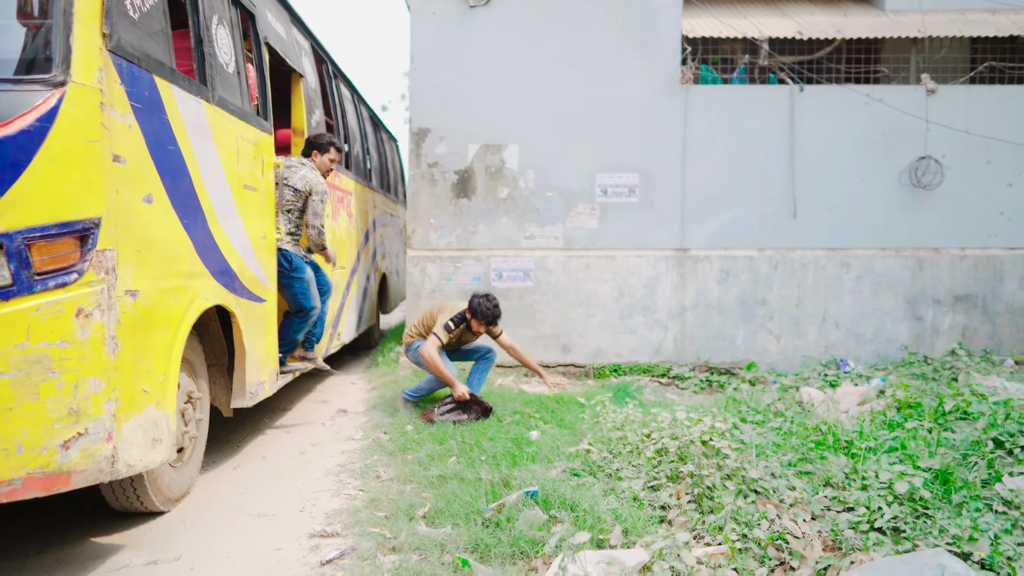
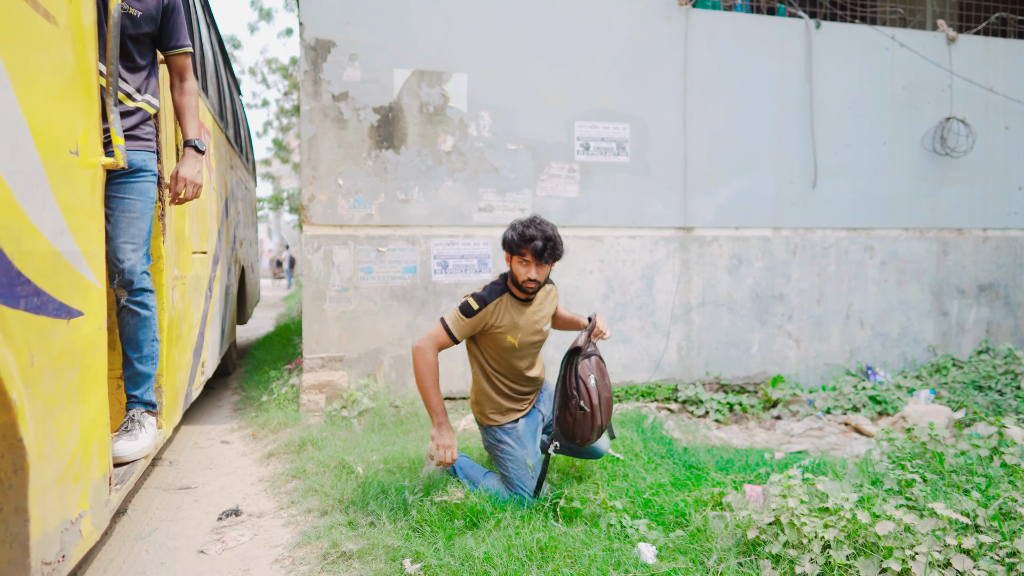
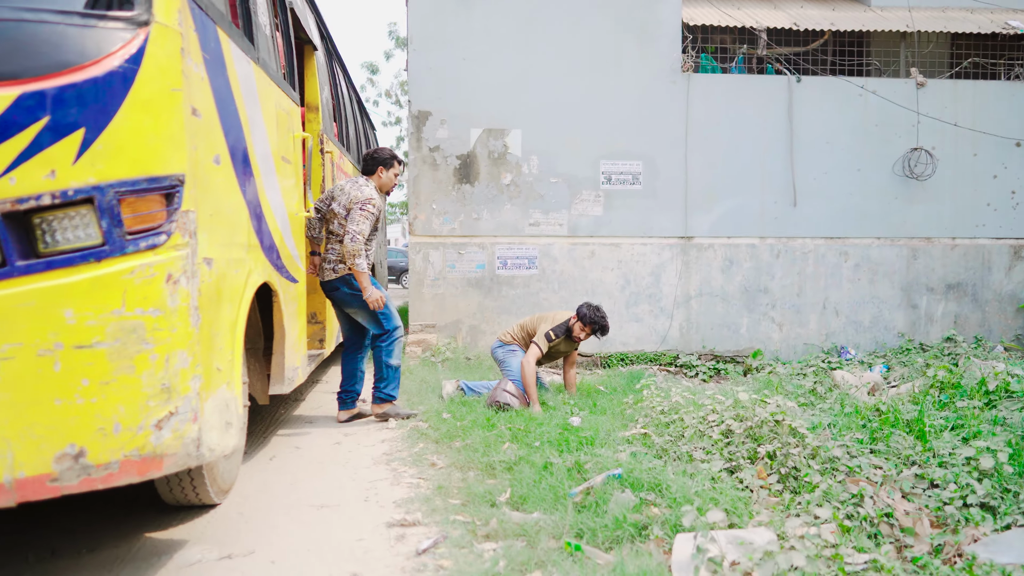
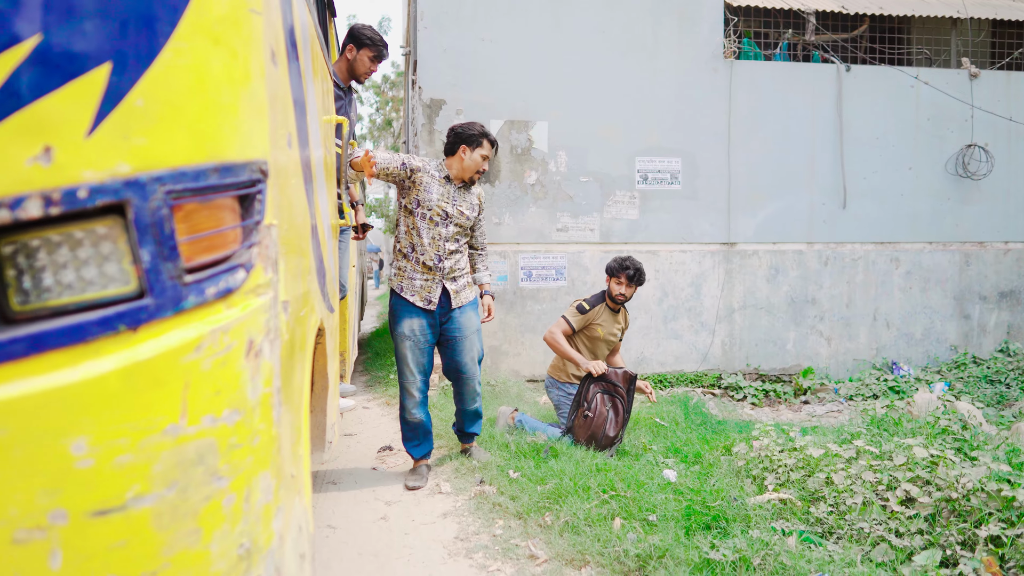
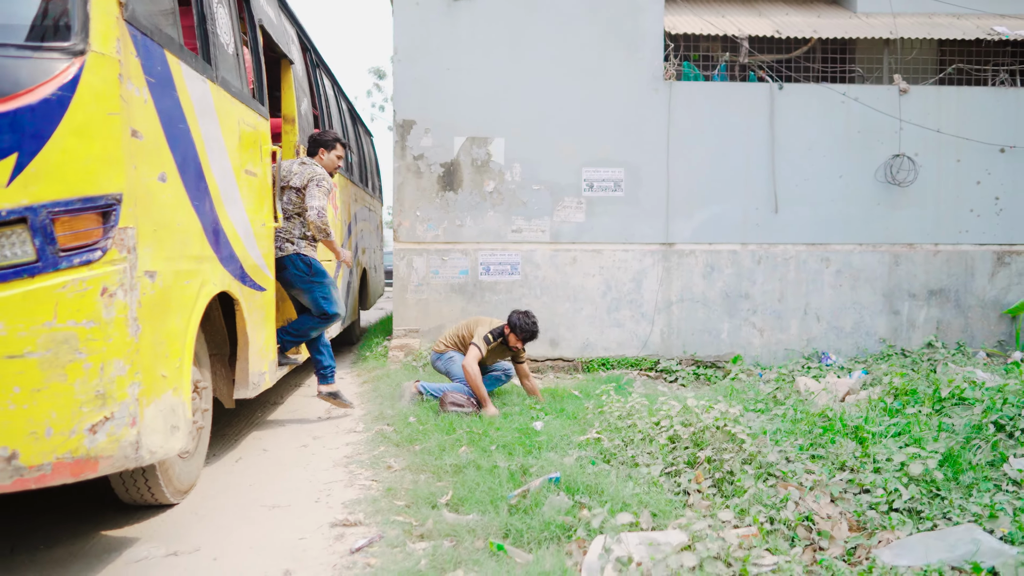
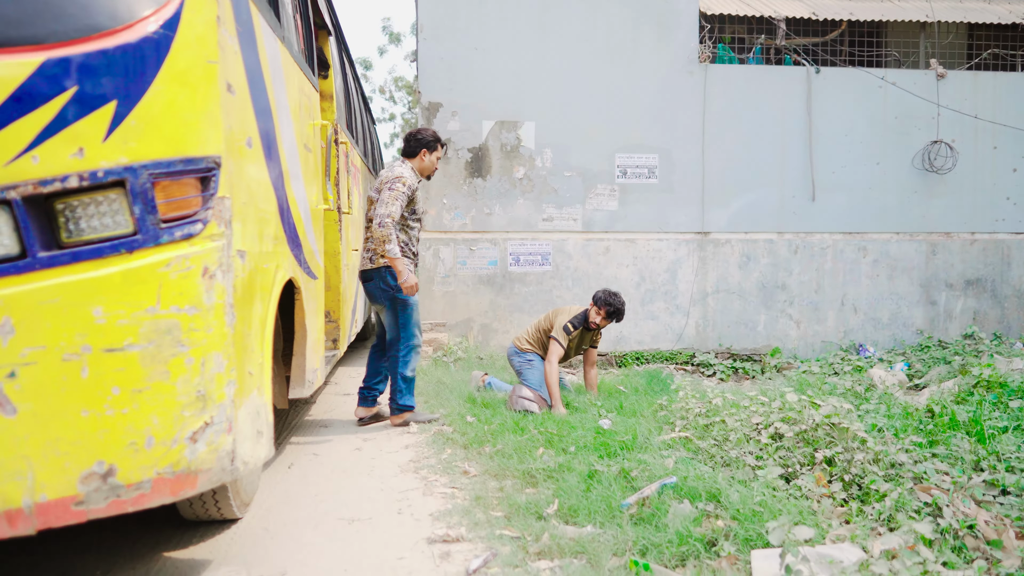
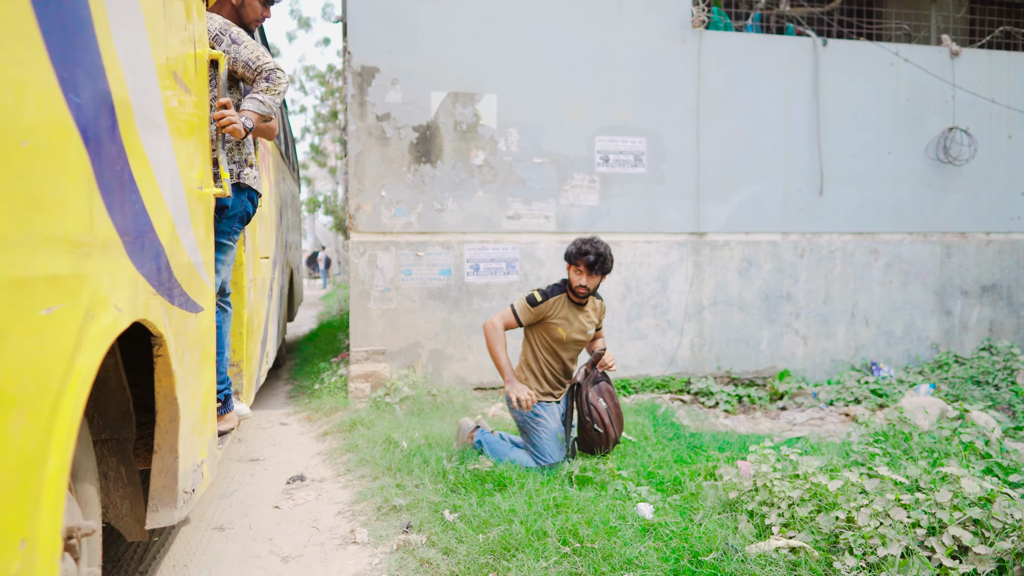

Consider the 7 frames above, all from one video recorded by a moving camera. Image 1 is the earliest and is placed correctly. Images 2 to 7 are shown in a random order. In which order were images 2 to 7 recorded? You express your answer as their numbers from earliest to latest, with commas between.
5, 3, 6, 4, 7, 2
